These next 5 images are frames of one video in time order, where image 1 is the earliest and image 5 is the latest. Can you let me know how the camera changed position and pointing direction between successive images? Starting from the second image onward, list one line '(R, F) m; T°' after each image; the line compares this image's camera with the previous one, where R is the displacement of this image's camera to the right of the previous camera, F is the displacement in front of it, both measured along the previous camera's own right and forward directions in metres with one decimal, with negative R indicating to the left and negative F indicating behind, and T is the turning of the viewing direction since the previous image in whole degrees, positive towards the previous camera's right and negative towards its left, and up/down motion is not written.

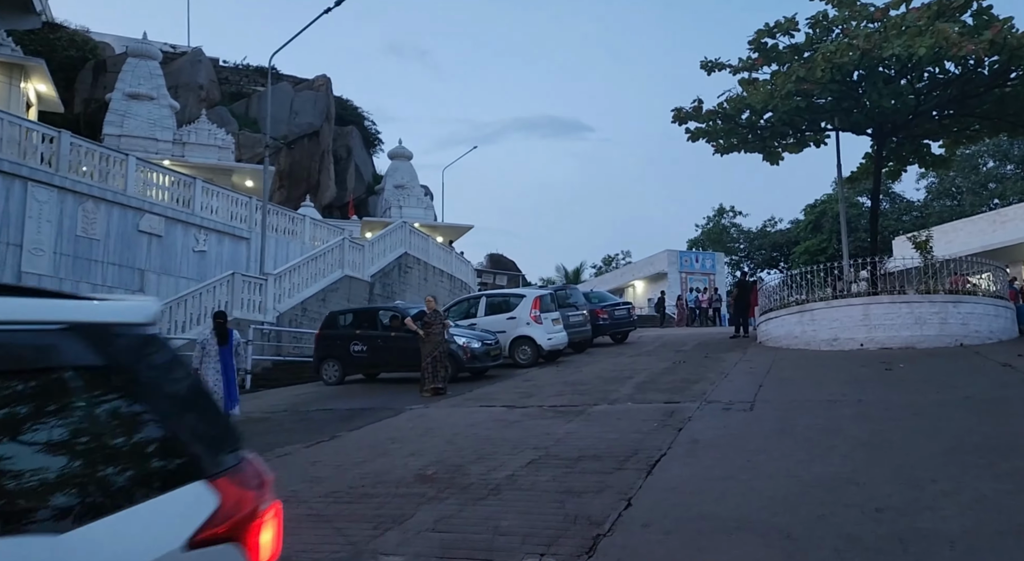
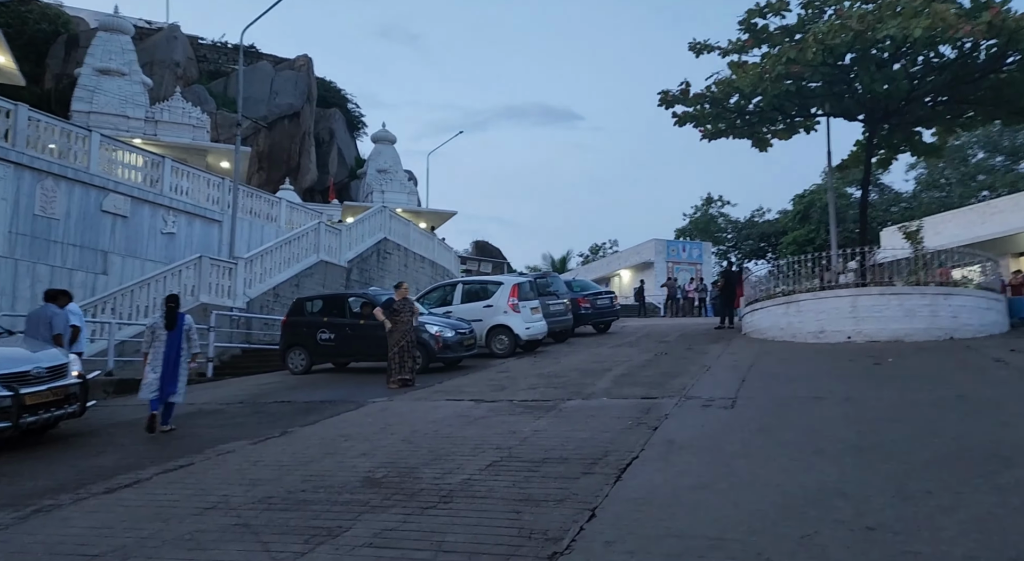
(+0.2, +0.6) m; +1°
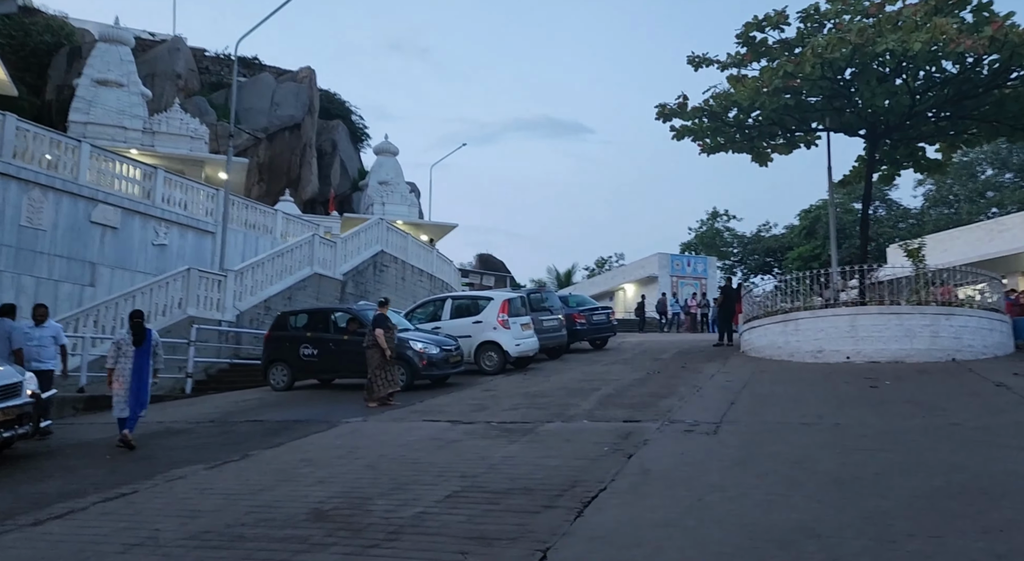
(+0.4, +0.4) m; -1°
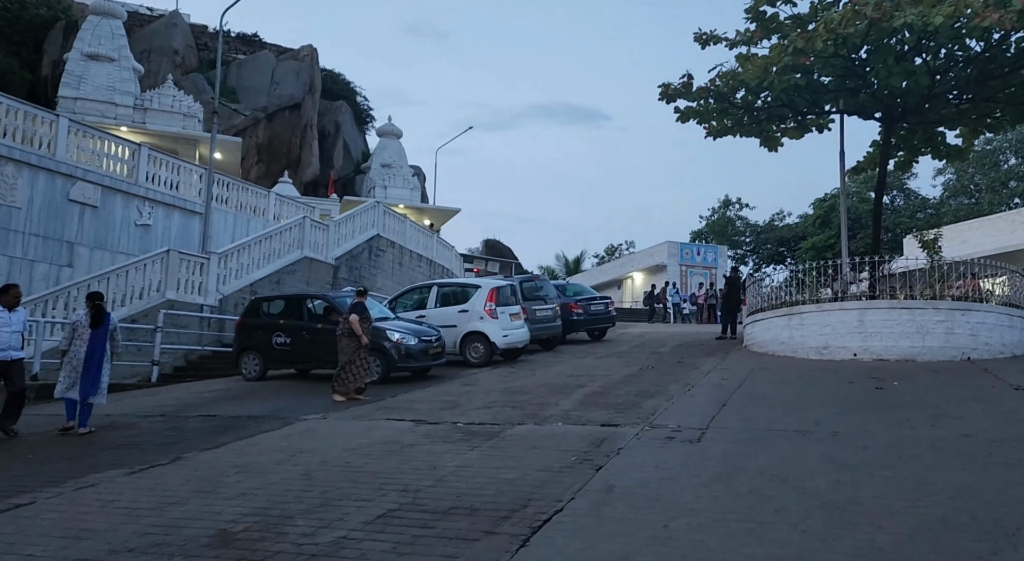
(+0.5, +0.8) m; -1°
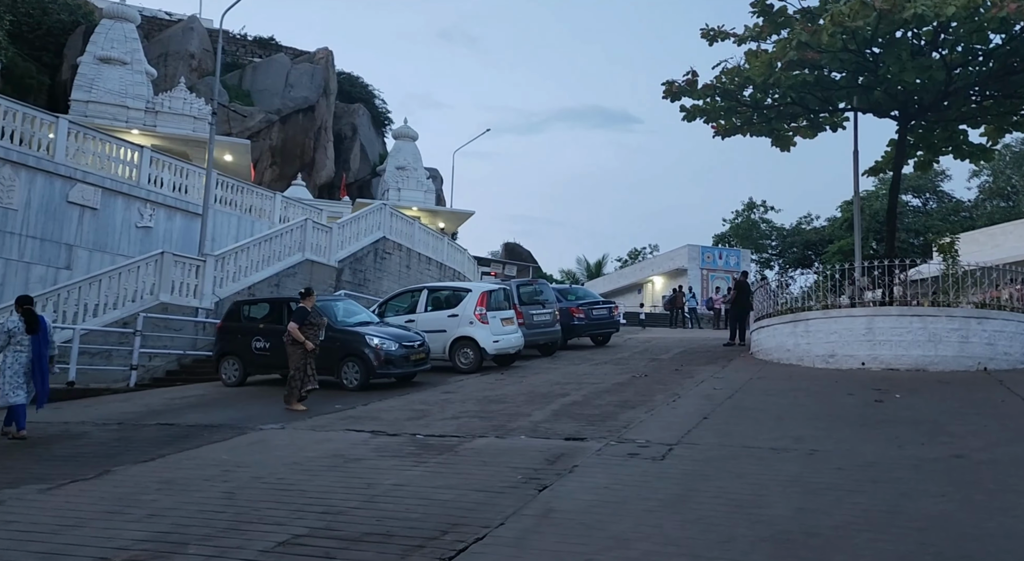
(+0.7, +0.5) m; -2°
